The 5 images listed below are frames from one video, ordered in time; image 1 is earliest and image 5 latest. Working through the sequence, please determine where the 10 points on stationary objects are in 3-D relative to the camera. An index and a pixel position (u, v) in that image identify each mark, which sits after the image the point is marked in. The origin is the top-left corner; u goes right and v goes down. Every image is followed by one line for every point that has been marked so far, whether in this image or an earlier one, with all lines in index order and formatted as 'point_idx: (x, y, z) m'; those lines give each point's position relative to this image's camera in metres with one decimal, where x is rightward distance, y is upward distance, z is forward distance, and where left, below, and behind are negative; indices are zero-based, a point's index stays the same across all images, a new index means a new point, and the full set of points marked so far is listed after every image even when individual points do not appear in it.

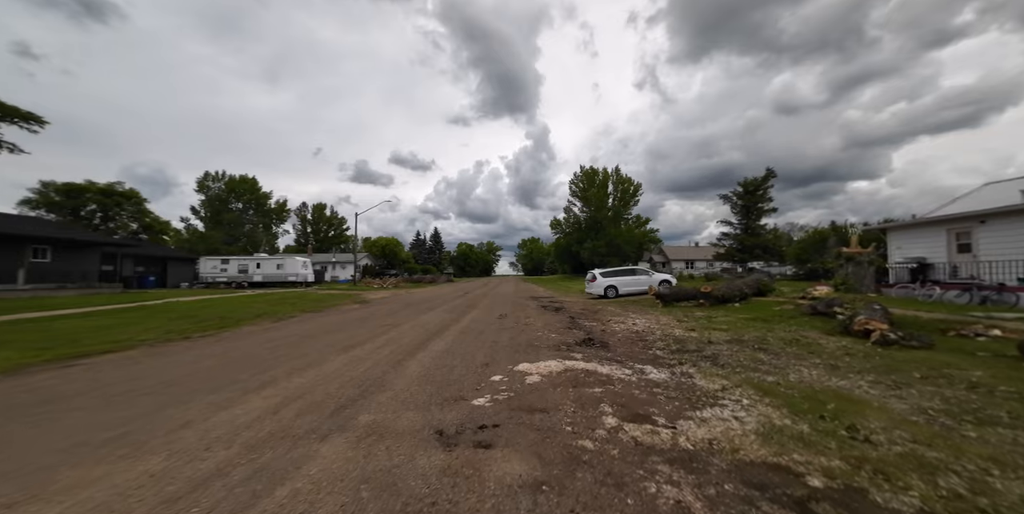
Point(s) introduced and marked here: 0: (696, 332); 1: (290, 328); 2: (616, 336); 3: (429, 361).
0: (+5.2, -2.1, +8.9) m
1: (-7.7, -2.5, +11.1) m
2: (+2.9, -2.2, +8.8) m
3: (-1.6, -2.0, +6.0) m
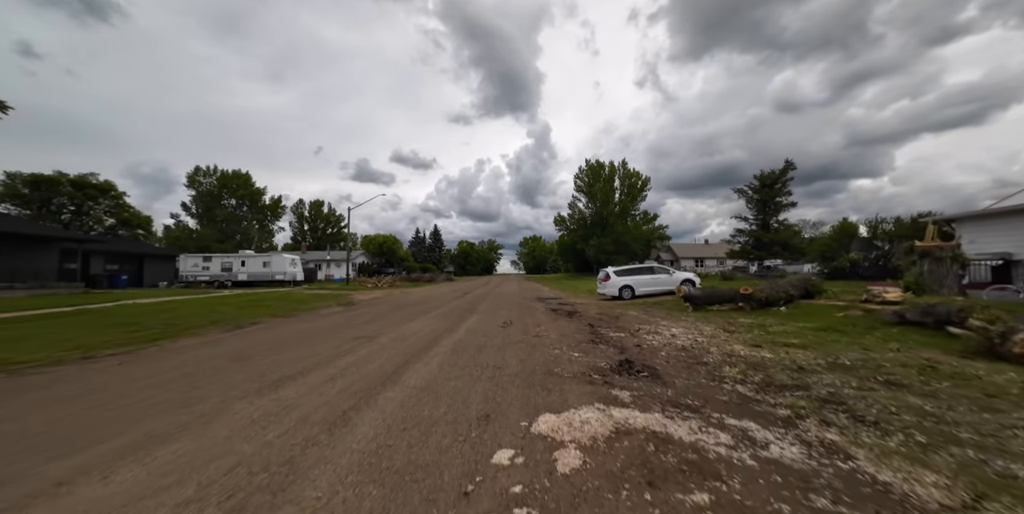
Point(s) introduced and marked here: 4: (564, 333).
0: (+5.4, -2.0, +6.7) m
1: (-7.5, -2.4, +8.9) m
2: (+3.1, -2.1, +6.6) m
3: (-1.4, -1.8, +3.8) m
4: (+1.5, -2.2, +9.1) m
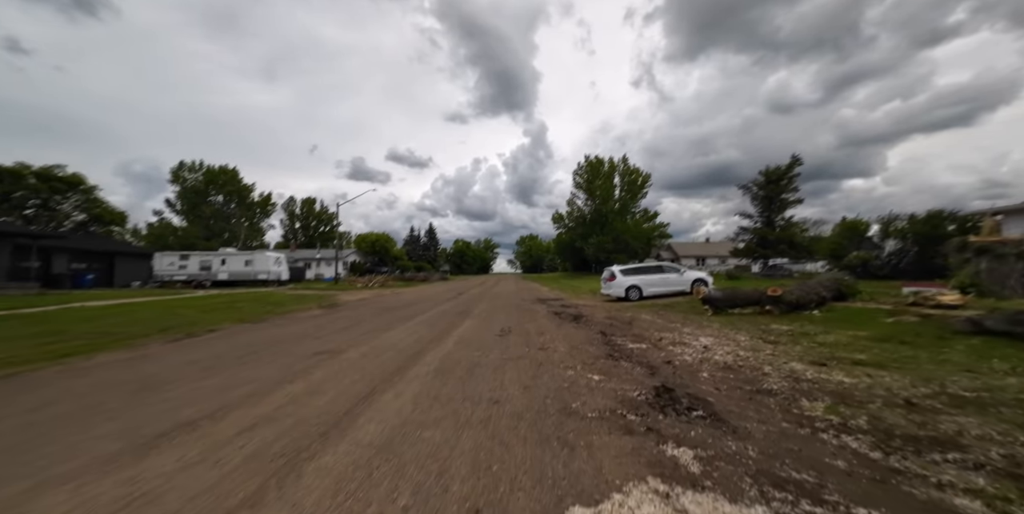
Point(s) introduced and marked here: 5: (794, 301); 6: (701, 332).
0: (+5.4, -1.9, +5.2) m
1: (-7.6, -2.3, +7.3) m
2: (+3.1, -2.0, +5.1) m
3: (-1.4, -1.7, +2.2) m
4: (+1.5, -2.1, +7.5) m
5: (+10.1, -1.6, +11.3) m
6: (+5.4, -2.2, +9.1) m
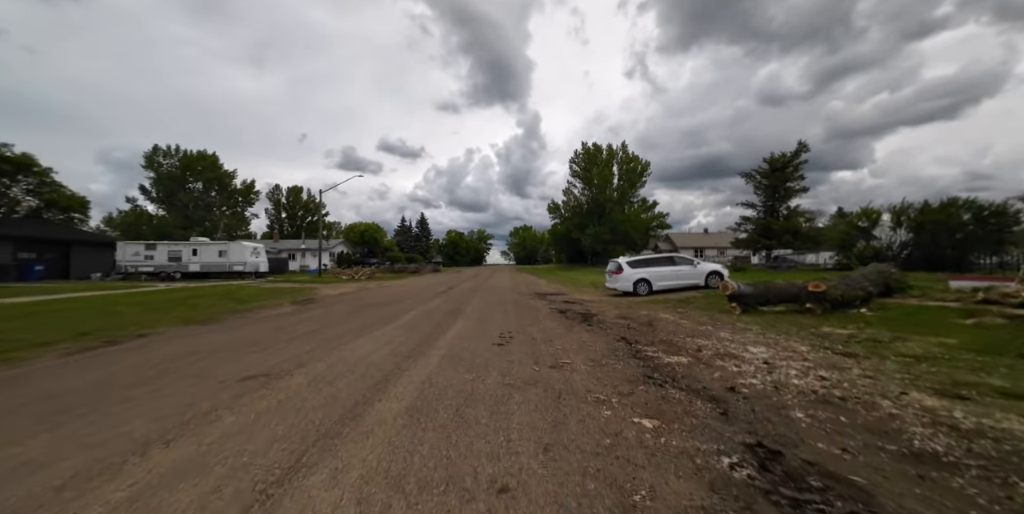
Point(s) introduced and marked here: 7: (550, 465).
0: (+5.5, -1.7, +3.6) m
1: (-7.5, -2.0, +5.4) m
2: (+3.2, -1.8, +3.4) m
3: (-1.2, -1.7, +0.5) m
4: (+1.5, -1.9, +5.8) m
5: (+10.0, -1.3, +9.7) m
6: (+5.5, -1.9, +7.4) m
7: (+0.4, -1.8, +2.8) m
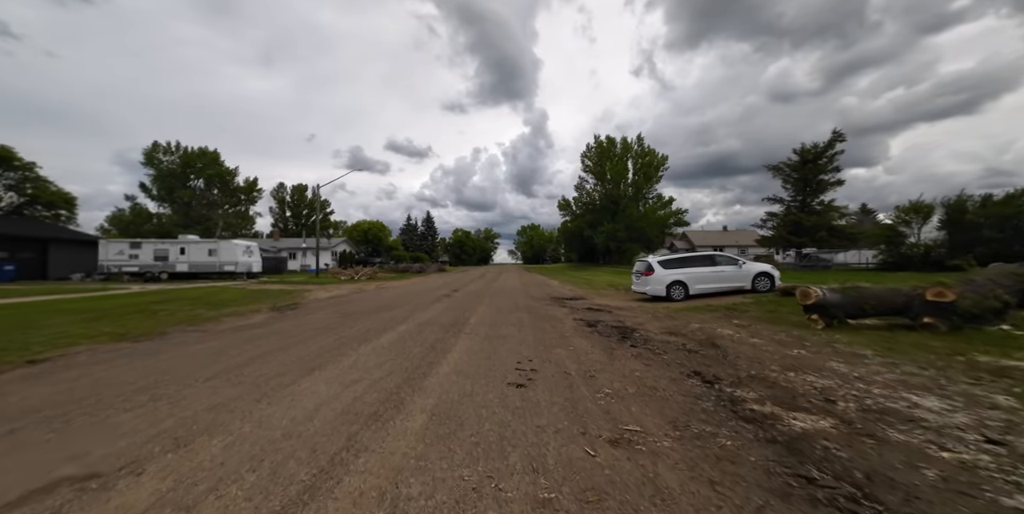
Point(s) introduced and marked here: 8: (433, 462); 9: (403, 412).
0: (+5.8, -1.7, +1.1) m
1: (-7.1, -2.0, +3.2) m
2: (+3.5, -1.8, +1.0) m
3: (-1.0, -1.7, -1.8) m
4: (+1.9, -1.9, +3.5) m
5: (+10.5, -1.2, +7.2) m
6: (+5.8, -1.9, +5.0) m
7: (+0.6, -1.8, +0.5) m
8: (-0.8, -1.8, +2.9) m
9: (-1.3, -1.8, +3.9) m
